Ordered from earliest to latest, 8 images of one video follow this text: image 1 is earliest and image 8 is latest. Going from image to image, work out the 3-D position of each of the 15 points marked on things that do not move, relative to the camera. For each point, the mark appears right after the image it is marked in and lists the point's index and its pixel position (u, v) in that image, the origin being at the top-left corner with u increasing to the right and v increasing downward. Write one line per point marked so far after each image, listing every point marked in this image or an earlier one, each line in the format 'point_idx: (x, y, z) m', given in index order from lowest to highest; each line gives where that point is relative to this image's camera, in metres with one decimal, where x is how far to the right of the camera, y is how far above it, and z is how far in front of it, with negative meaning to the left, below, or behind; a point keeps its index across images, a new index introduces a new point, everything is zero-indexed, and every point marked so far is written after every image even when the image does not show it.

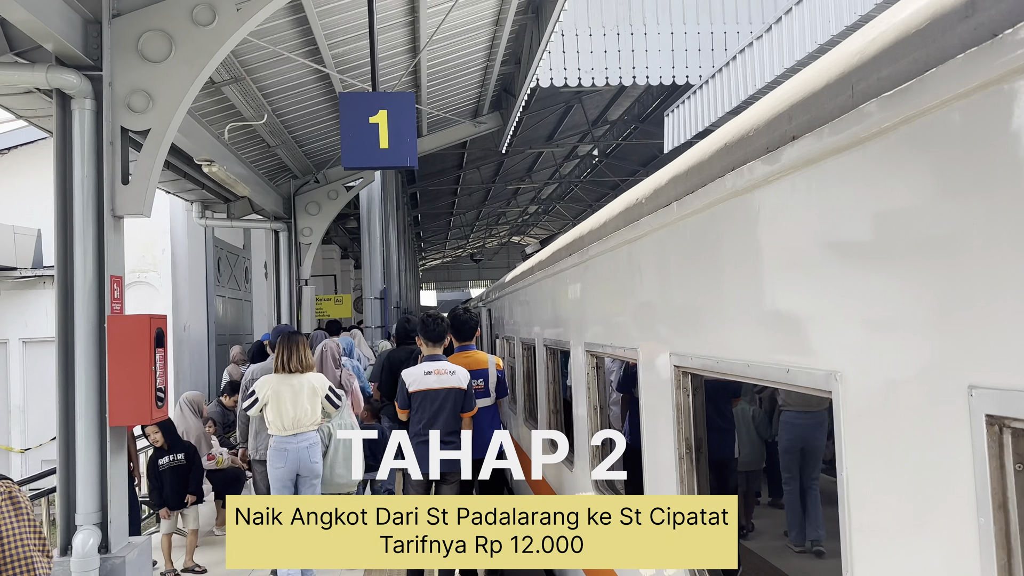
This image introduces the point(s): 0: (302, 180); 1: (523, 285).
0: (-2.2, +1.2, +8.7) m
1: (+0.1, 0.0, +6.2) m
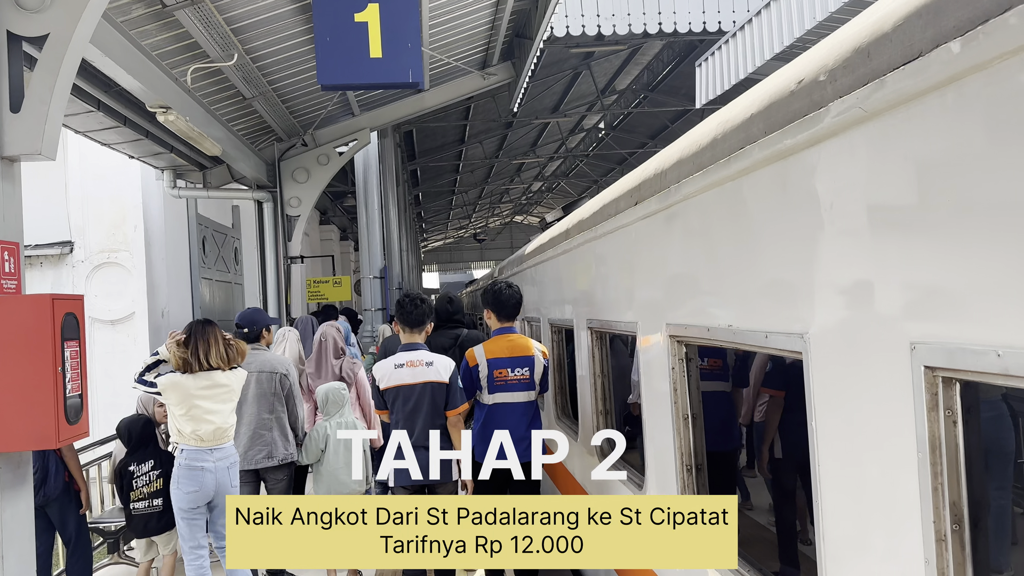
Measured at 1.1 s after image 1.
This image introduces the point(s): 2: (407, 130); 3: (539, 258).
0: (-2.1, +1.4, +7.8) m
1: (+0.2, +0.2, +5.3) m
2: (-2.2, +3.4, +17.7) m
3: (+0.2, +0.2, +5.4) m
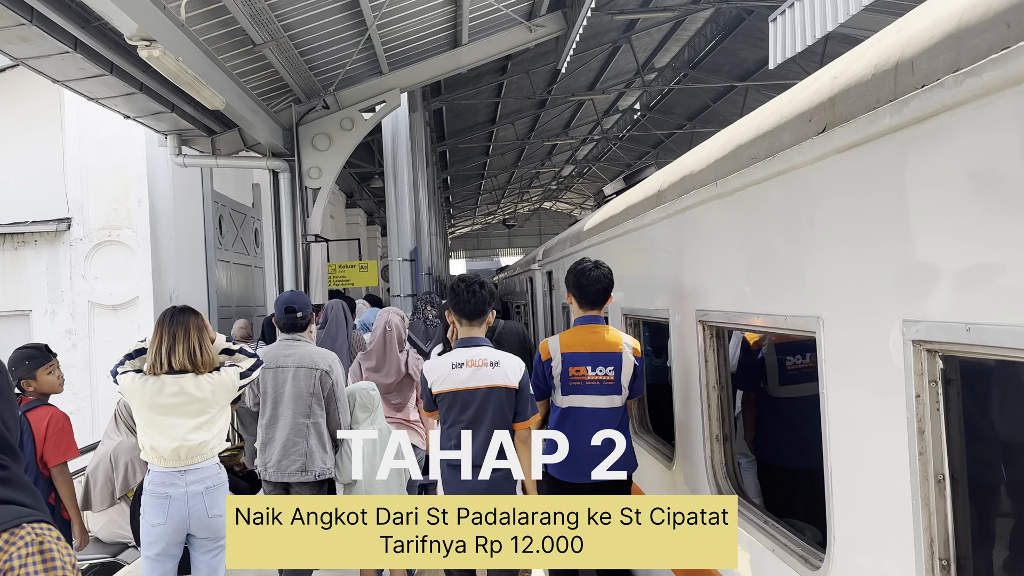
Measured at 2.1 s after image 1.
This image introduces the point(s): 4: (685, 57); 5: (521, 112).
0: (-1.7, +1.5, +7.0) m
1: (+0.5, +0.3, +4.5) m
2: (-1.5, +3.7, +16.9) m
3: (+0.5, +0.3, +4.6) m
4: (+4.1, +5.5, +19.7) m
5: (+0.2, +4.3, +20.1) m
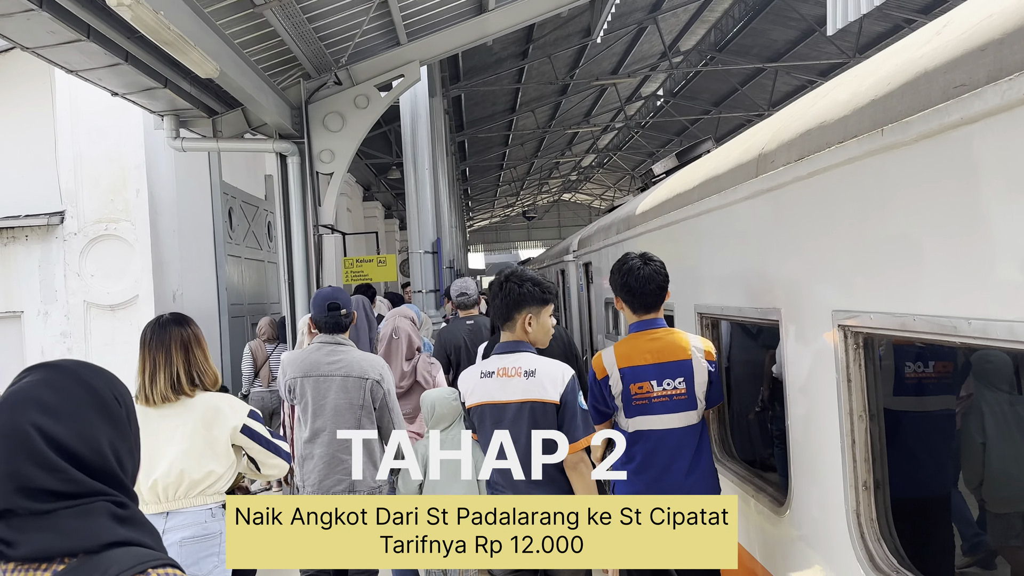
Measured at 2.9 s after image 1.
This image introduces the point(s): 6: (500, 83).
0: (-1.5, +1.5, +6.5) m
1: (+0.7, +0.3, +3.9) m
2: (-1.1, +3.8, +16.3) m
3: (+0.7, +0.3, +4.0) m
4: (+4.6, +5.7, +19.0) m
5: (+0.7, +4.4, +19.4) m
6: (-0.2, +4.0, +16.4) m
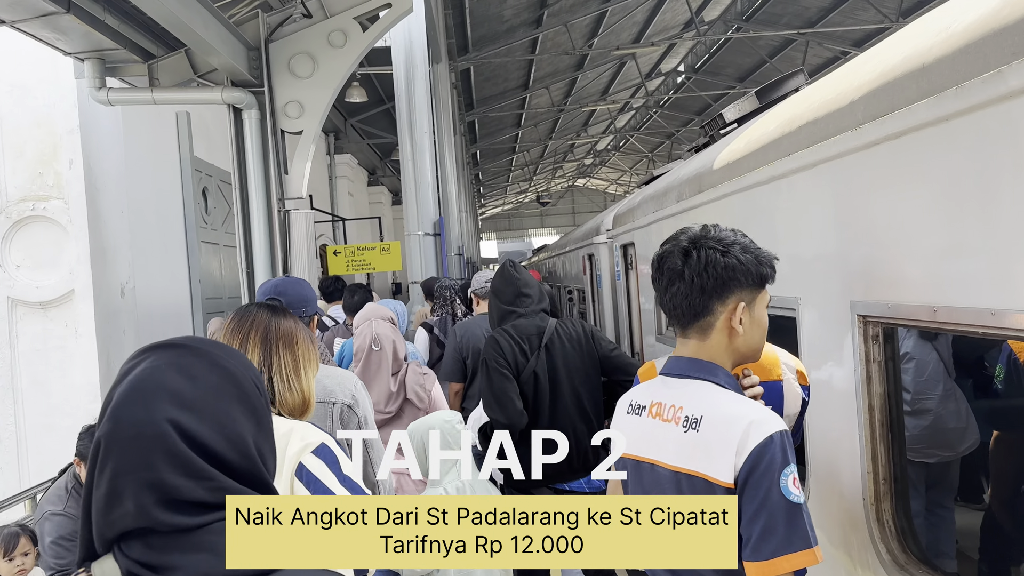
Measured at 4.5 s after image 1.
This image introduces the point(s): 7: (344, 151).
0: (-1.4, +1.6, +5.3) m
1: (+0.8, +0.3, +2.8) m
2: (-0.9, +4.0, +15.1) m
3: (+0.8, +0.4, +2.8) m
4: (+4.8, +6.0, +17.7) m
5: (+1.0, +4.7, +18.2) m
6: (0.0, +4.3, +15.2) m
7: (-2.9, +2.3, +14.2) m
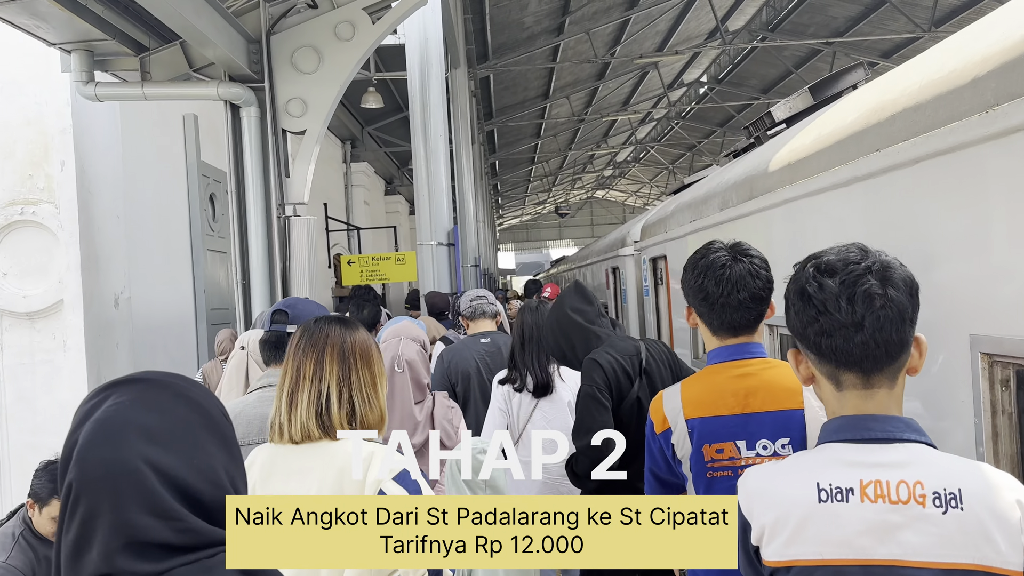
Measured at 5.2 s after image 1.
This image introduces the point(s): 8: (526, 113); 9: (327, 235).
0: (-1.2, +1.5, +5.0) m
1: (+0.8, +0.3, +2.4) m
2: (-0.5, +3.8, +14.8) m
3: (+0.8, +0.3, +2.5) m
4: (+5.3, +5.7, +17.3) m
5: (+1.4, +4.4, +17.9) m
6: (+0.4, +4.0, +14.9) m
7: (-2.5, +2.1, +13.9) m
8: (+0.3, +4.0, +18.8) m
9: (-2.5, +0.7, +11.0) m
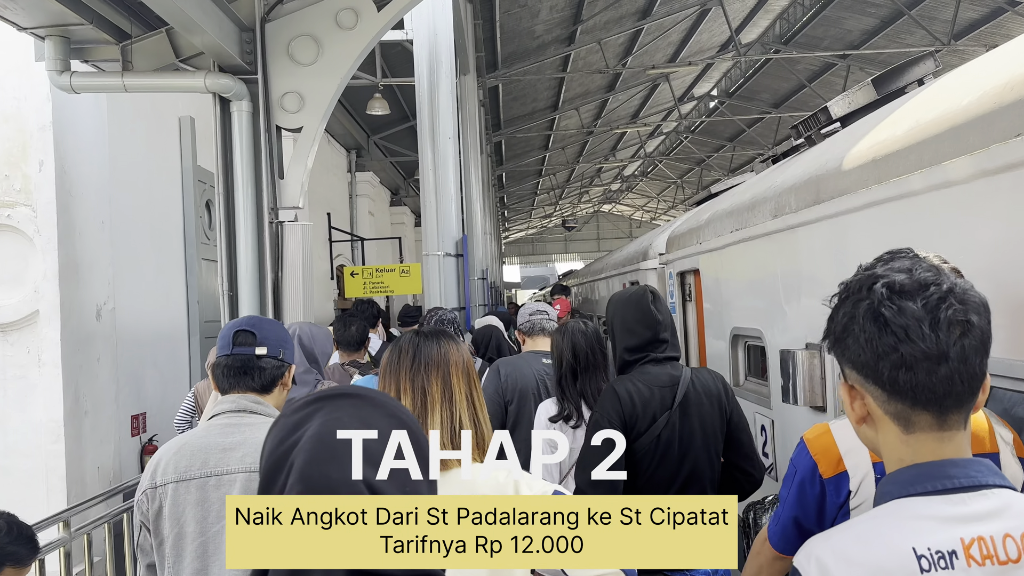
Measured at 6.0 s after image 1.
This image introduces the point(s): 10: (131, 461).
0: (-1.2, +1.5, +4.7) m
1: (+0.9, +0.2, +2.0) m
2: (-0.4, +3.5, +14.5) m
3: (+0.9, +0.3, +2.1) m
4: (+5.5, +5.3, +17.0) m
5: (+1.6, +4.1, +17.6) m
6: (+0.5, +3.8, +14.6) m
7: (-2.4, +1.9, +13.6) m
8: (+0.5, +3.7, +18.5) m
9: (-2.4, +0.6, +10.7) m
10: (-2.3, -1.0, +5.0) m
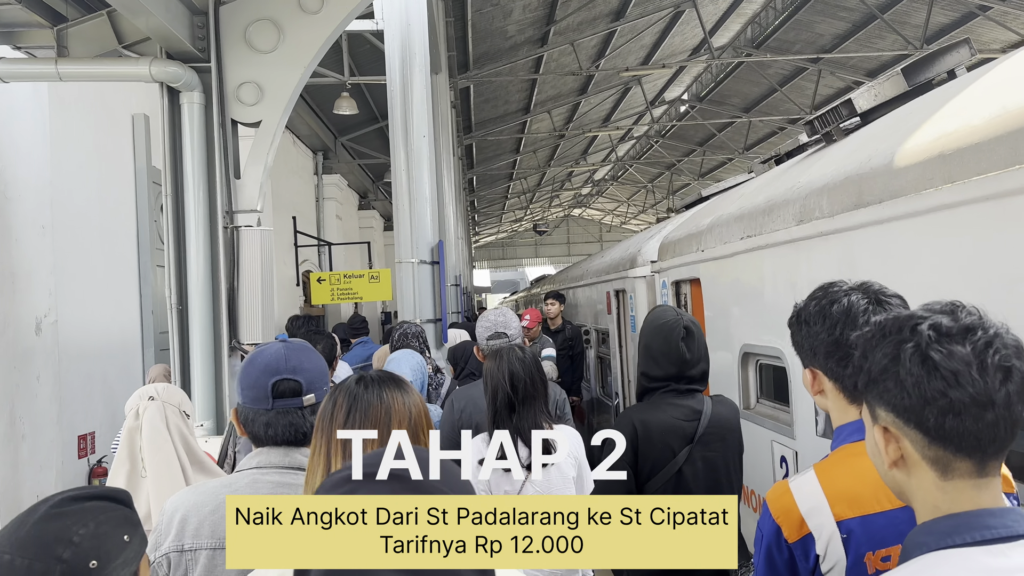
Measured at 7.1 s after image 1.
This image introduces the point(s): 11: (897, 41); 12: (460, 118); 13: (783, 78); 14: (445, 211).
0: (-1.3, +1.4, +4.4) m
1: (+0.9, +0.2, +1.7) m
2: (-0.8, +3.4, +14.2) m
3: (+0.9, +0.2, +1.8) m
4: (+4.9, +5.2, +16.9) m
5: (+1.0, +4.0, +17.4) m
6: (0.0, +3.7, +14.3) m
7: (-2.9, +1.8, +13.2) m
8: (-0.1, +3.5, +18.2) m
9: (-2.7, +0.5, +10.3) m
10: (-2.4, -1.1, +4.6) m
11: (+7.0, +4.5, +15.1) m
12: (-1.0, +3.3, +16.2) m
13: (+5.9, +4.6, +18.1) m
14: (-0.7, +0.8, +8.3) m
